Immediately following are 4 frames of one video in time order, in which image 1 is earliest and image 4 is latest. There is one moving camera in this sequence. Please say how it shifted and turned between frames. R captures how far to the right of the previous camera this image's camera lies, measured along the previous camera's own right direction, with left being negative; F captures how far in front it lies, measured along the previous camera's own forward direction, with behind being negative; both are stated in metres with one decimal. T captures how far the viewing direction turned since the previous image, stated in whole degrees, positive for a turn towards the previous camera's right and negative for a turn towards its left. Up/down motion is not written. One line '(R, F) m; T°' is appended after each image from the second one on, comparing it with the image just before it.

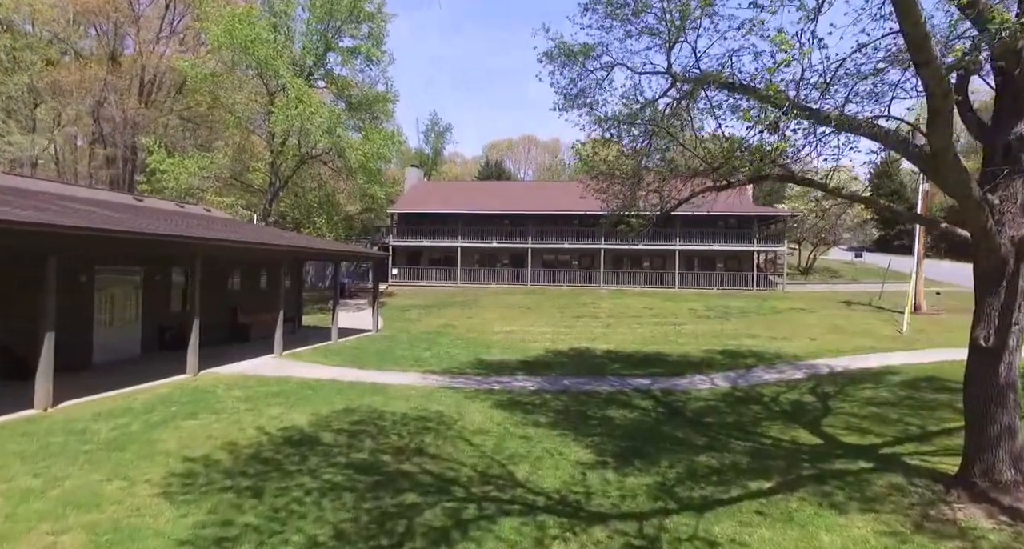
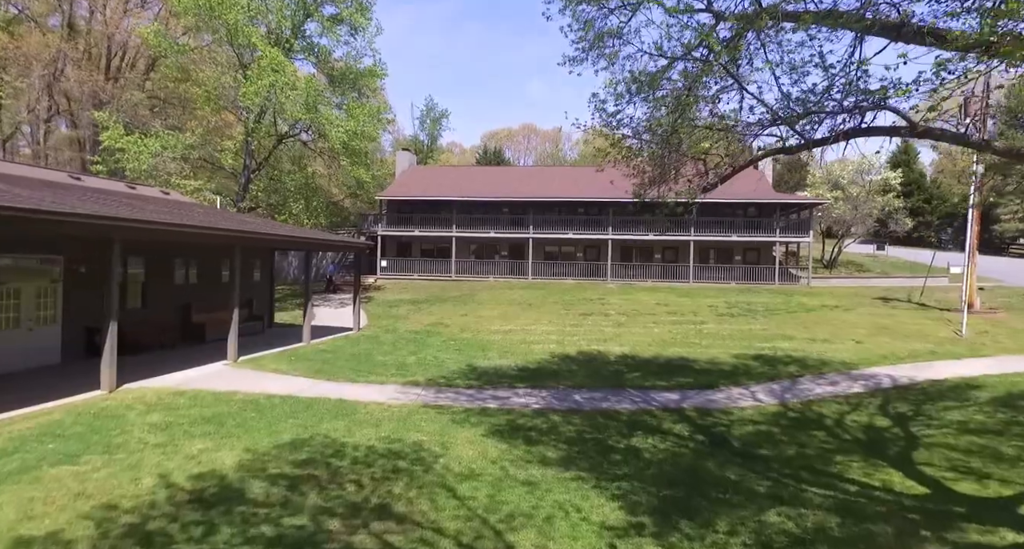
(0.0, +2.2) m; 0°
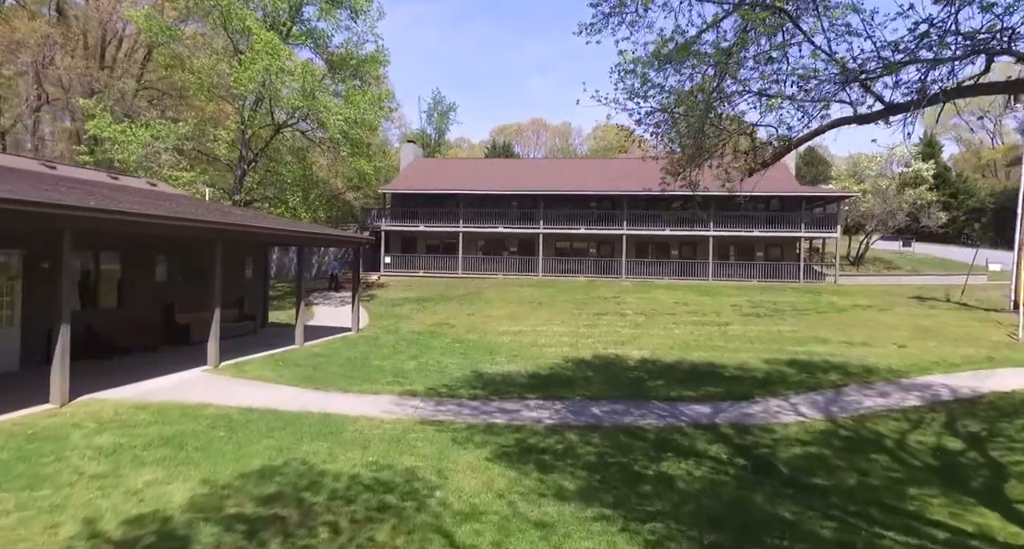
(0.0, +1.2) m; -1°
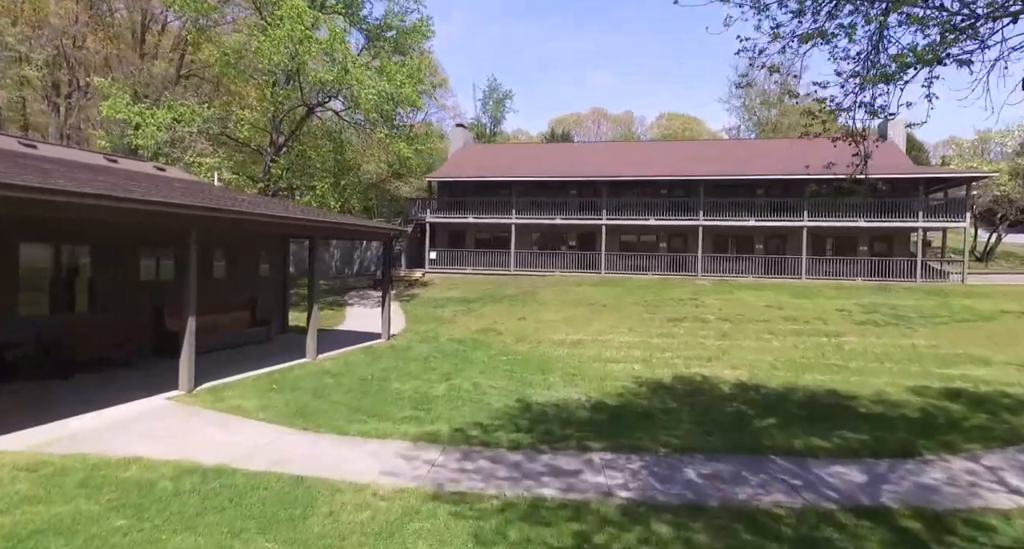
(0.0, +2.7) m; -5°
